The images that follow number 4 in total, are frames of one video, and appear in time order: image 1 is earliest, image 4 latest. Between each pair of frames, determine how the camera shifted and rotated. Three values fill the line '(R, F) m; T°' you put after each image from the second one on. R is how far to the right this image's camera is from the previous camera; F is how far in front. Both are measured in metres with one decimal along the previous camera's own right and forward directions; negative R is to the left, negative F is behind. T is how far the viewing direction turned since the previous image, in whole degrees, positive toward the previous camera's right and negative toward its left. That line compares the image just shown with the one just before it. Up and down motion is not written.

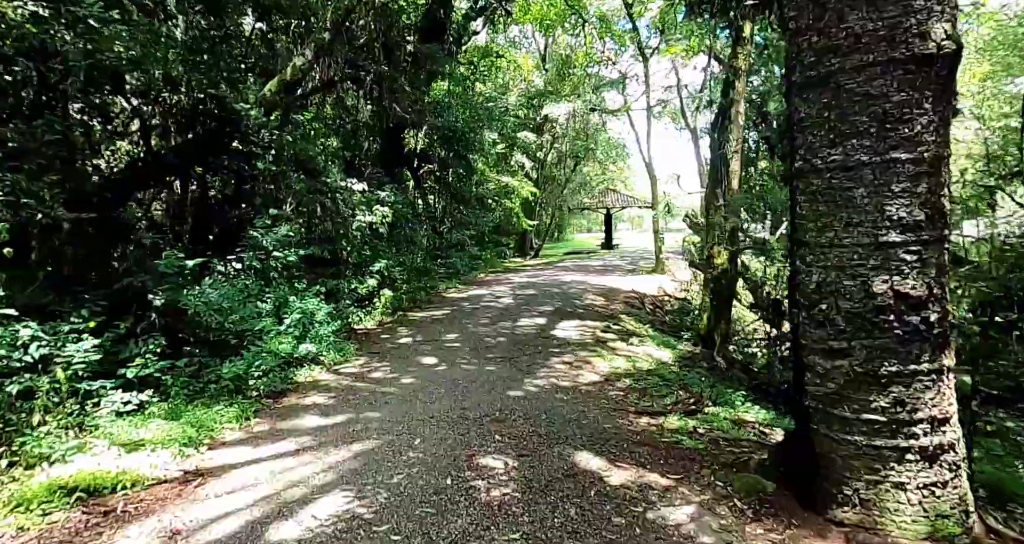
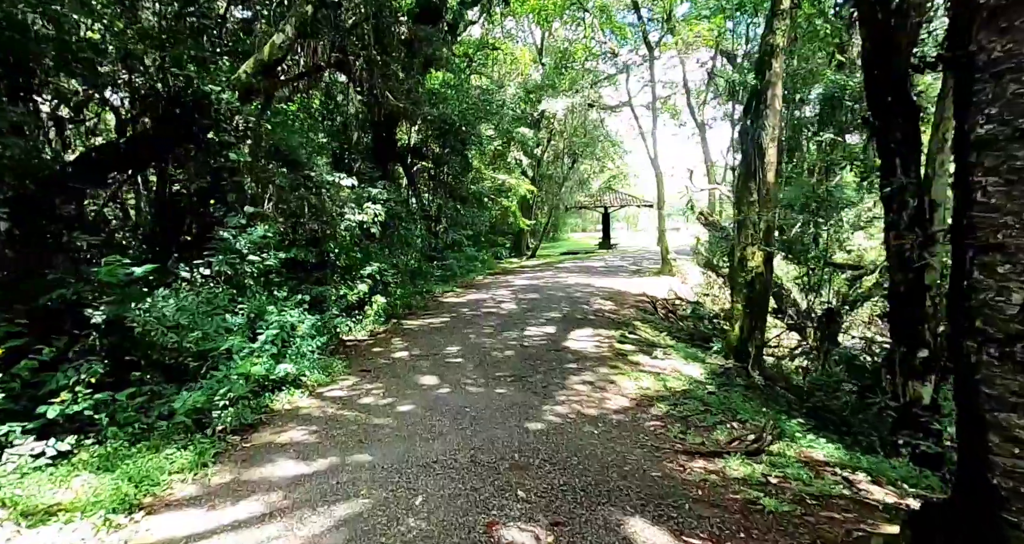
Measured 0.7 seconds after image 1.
(-0.2, +0.9) m; +1°
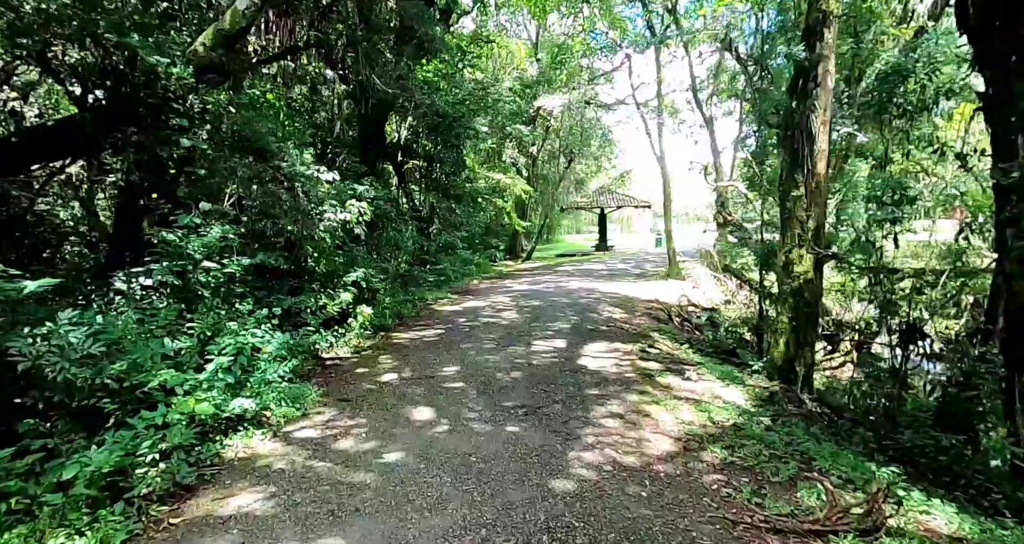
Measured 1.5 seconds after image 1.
(-0.2, +1.0) m; +1°
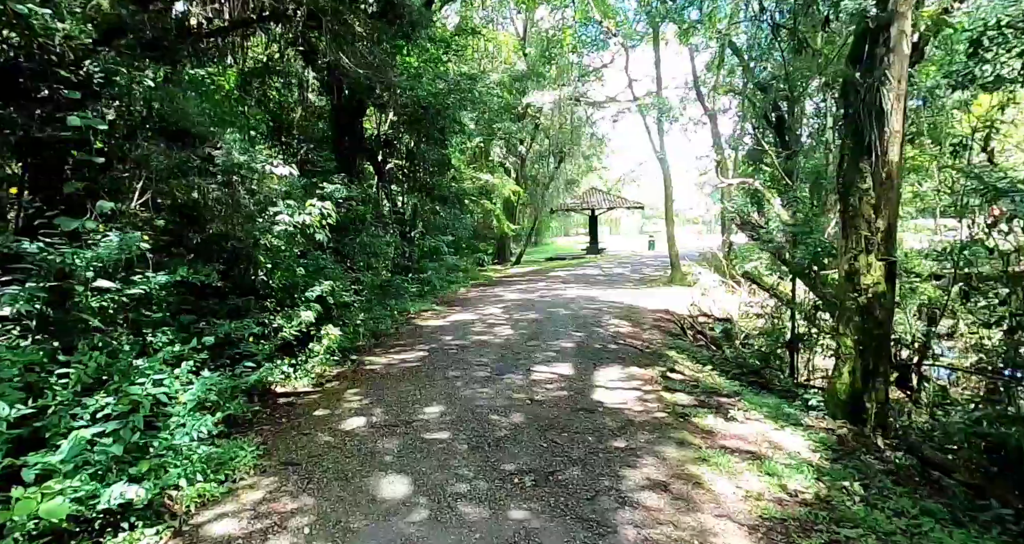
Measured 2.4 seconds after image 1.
(-0.1, +1.2) m; +1°
